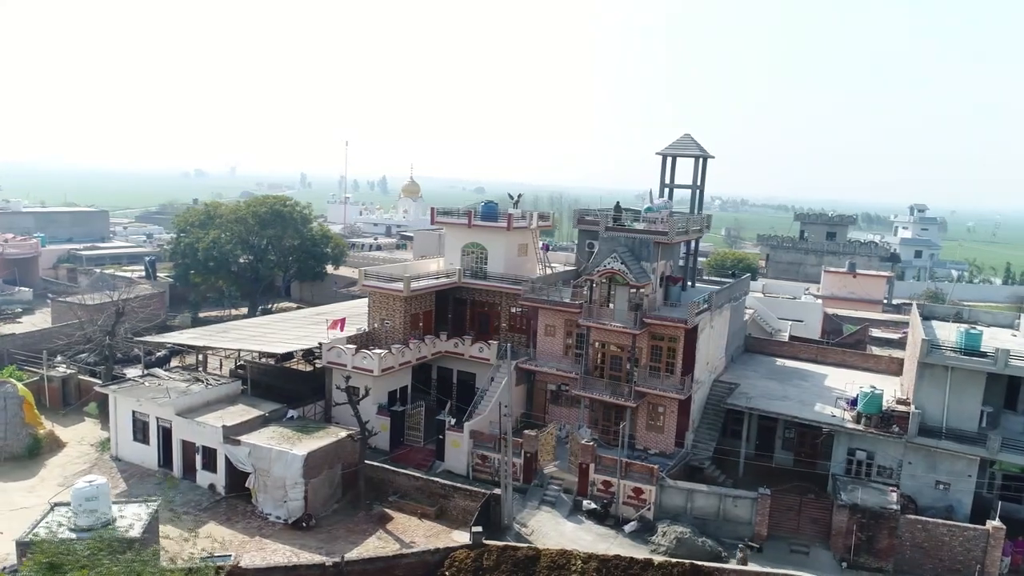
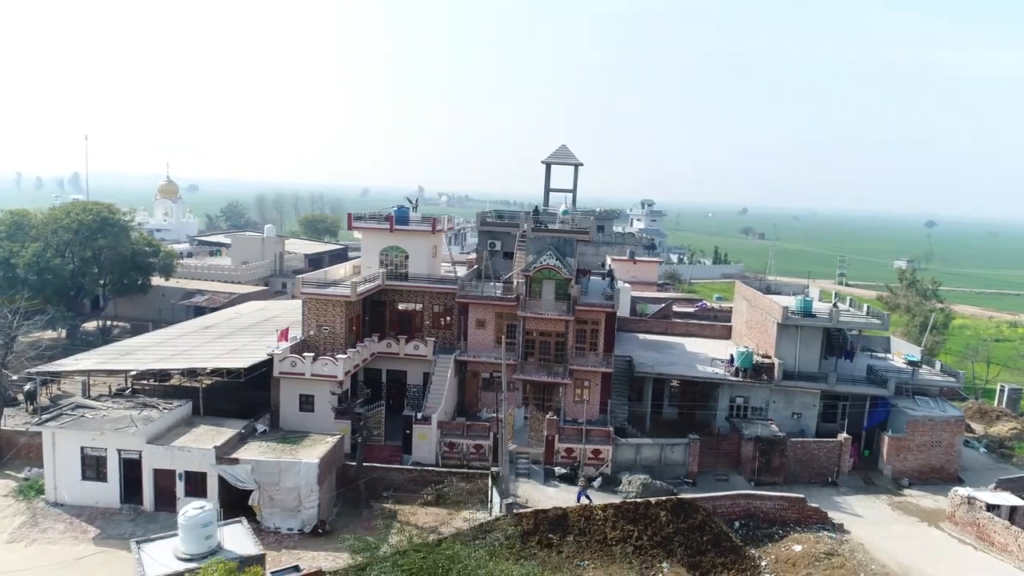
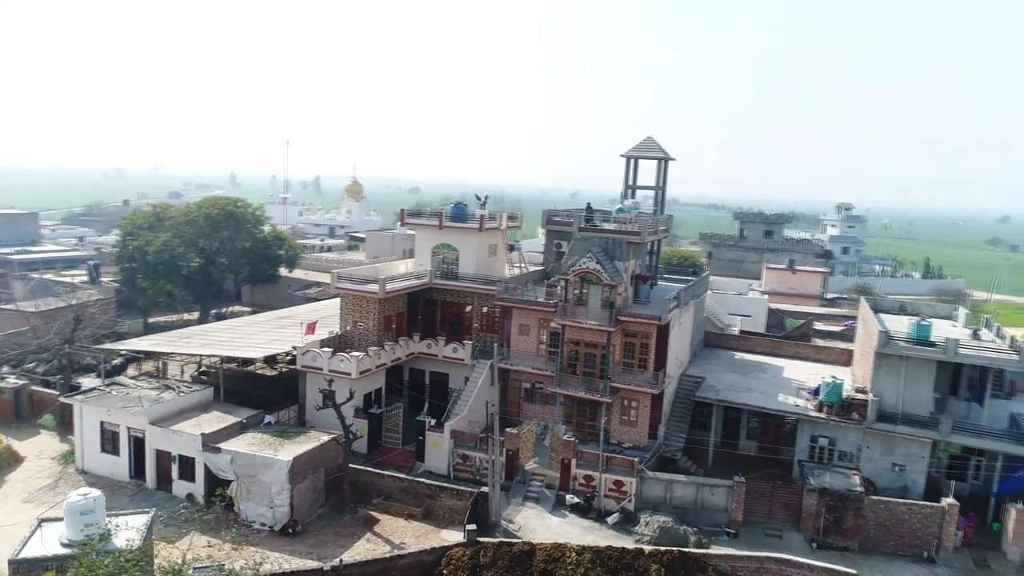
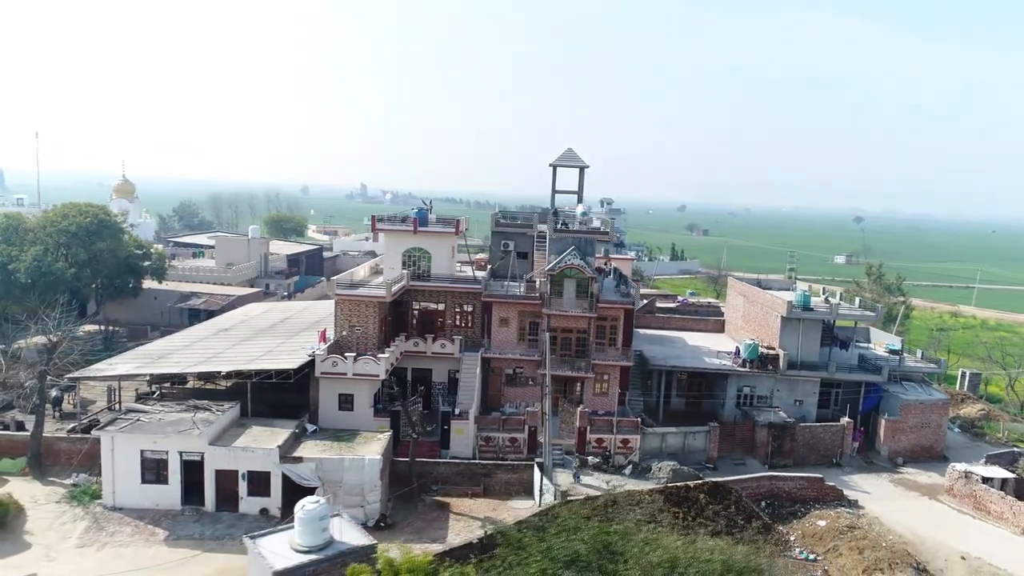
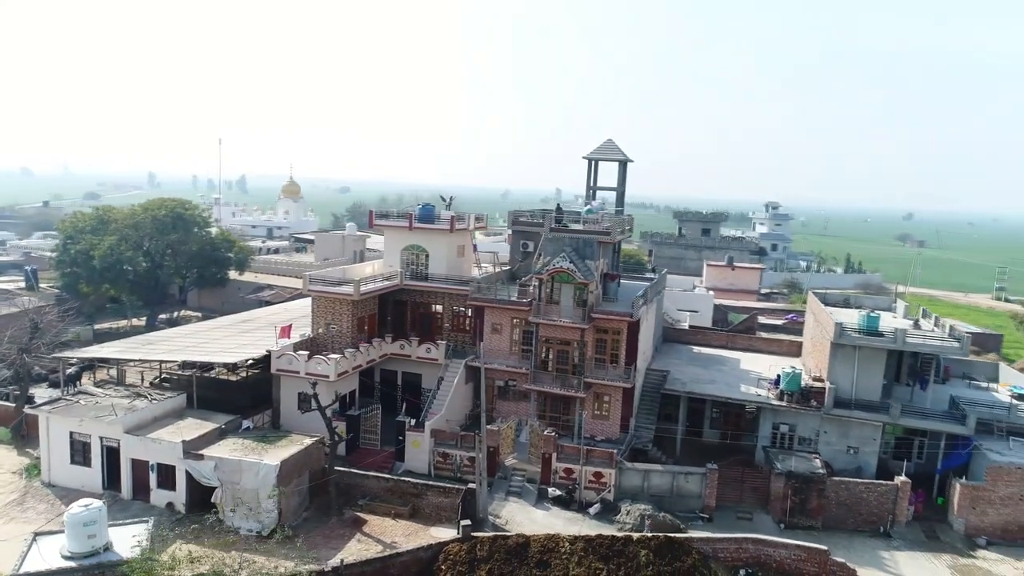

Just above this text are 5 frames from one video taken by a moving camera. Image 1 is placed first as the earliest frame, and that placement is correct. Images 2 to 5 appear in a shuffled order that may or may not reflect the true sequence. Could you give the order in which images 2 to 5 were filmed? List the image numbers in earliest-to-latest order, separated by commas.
3, 5, 2, 4
